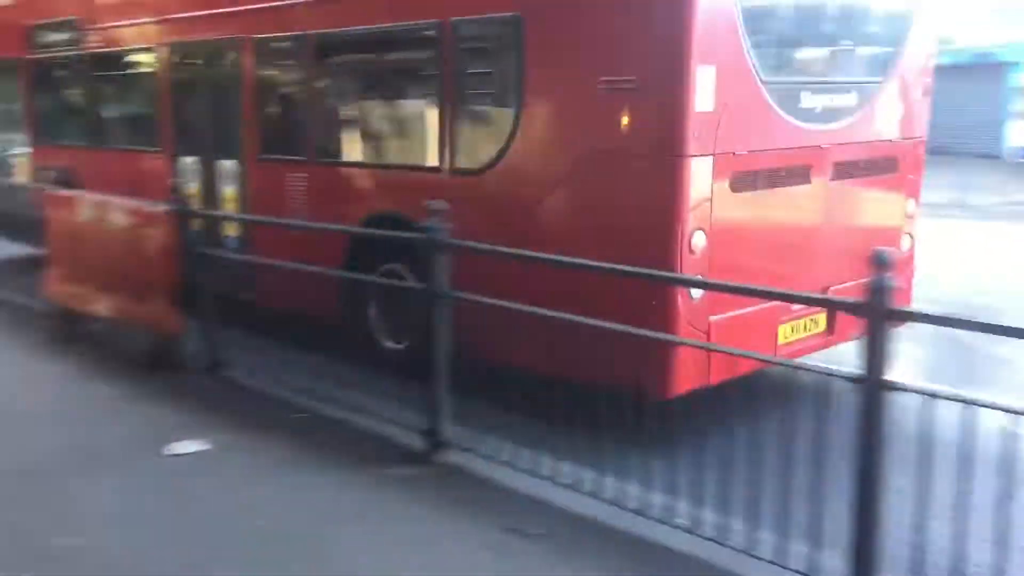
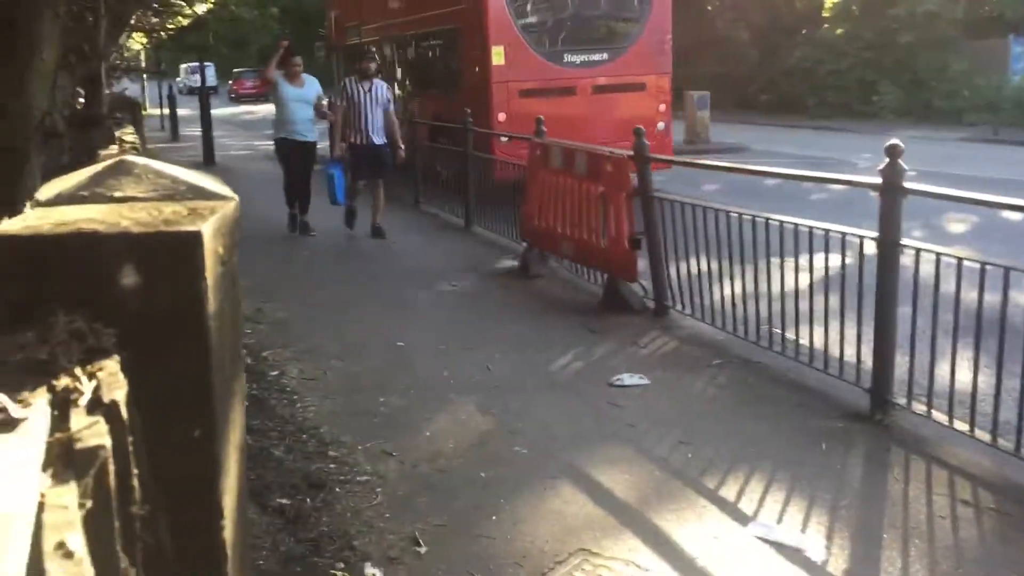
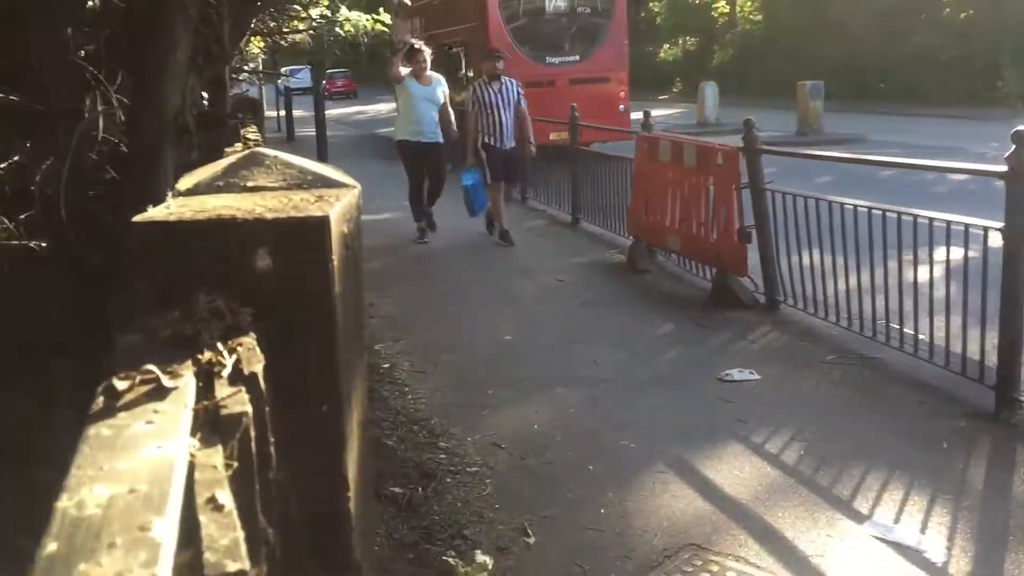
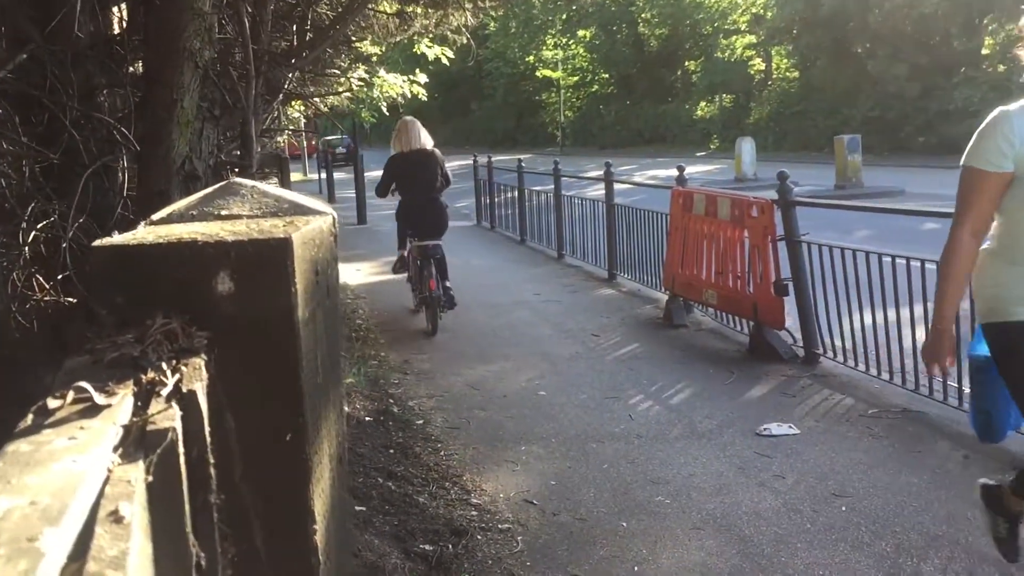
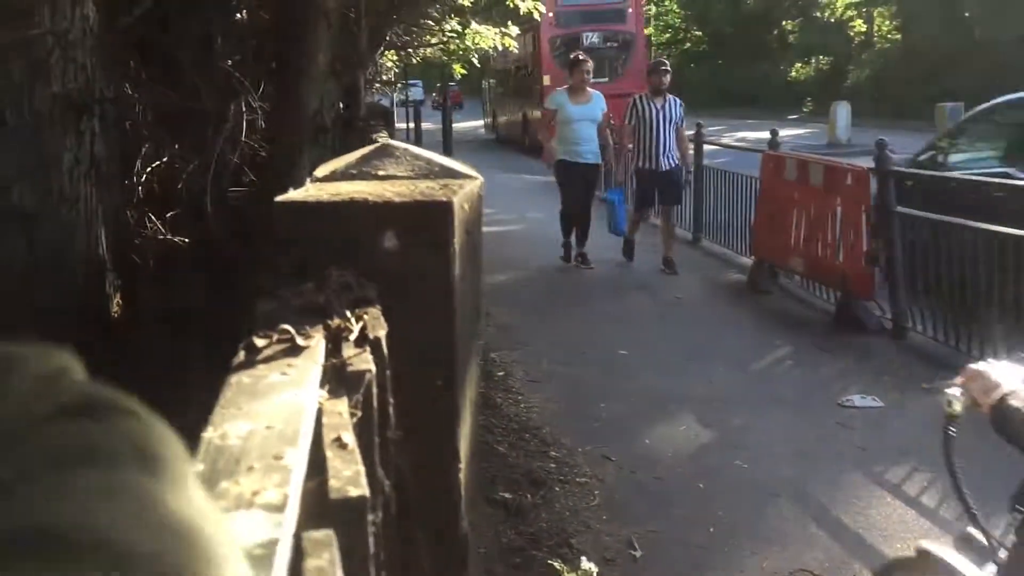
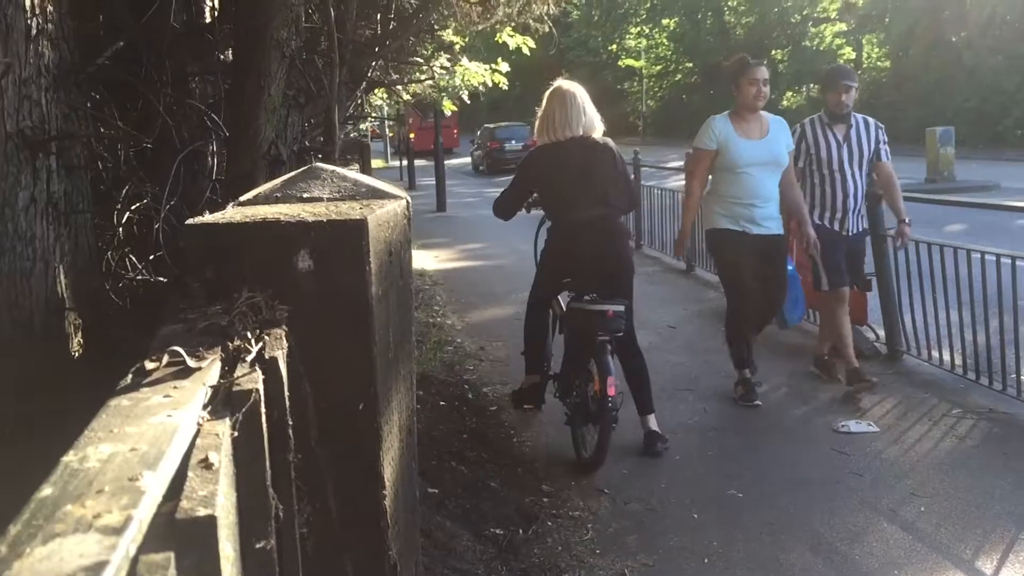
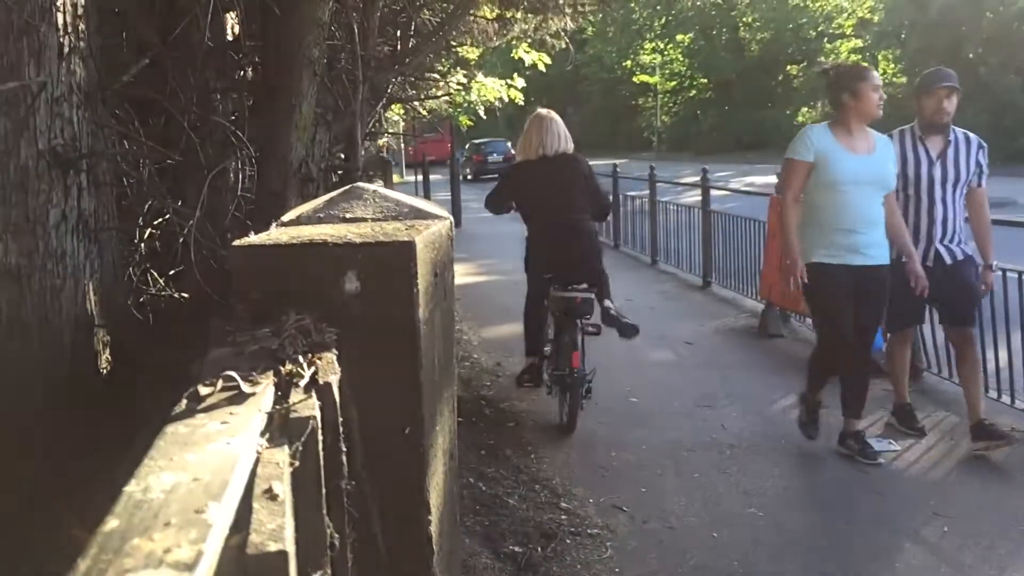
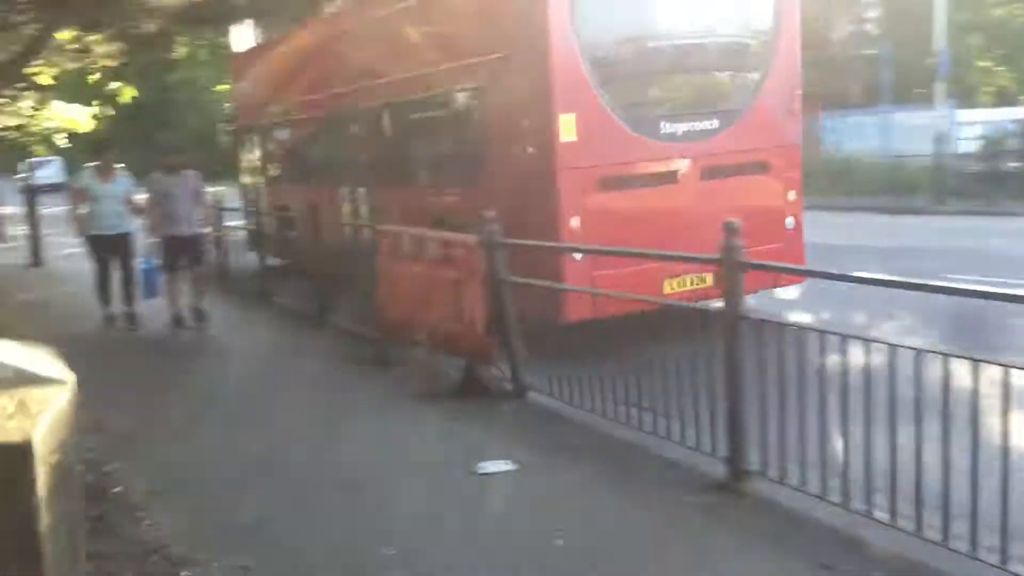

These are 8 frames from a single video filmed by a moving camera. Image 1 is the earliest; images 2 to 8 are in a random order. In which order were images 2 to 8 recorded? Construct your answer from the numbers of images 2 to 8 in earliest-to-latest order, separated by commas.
8, 2, 3, 5, 6, 7, 4
